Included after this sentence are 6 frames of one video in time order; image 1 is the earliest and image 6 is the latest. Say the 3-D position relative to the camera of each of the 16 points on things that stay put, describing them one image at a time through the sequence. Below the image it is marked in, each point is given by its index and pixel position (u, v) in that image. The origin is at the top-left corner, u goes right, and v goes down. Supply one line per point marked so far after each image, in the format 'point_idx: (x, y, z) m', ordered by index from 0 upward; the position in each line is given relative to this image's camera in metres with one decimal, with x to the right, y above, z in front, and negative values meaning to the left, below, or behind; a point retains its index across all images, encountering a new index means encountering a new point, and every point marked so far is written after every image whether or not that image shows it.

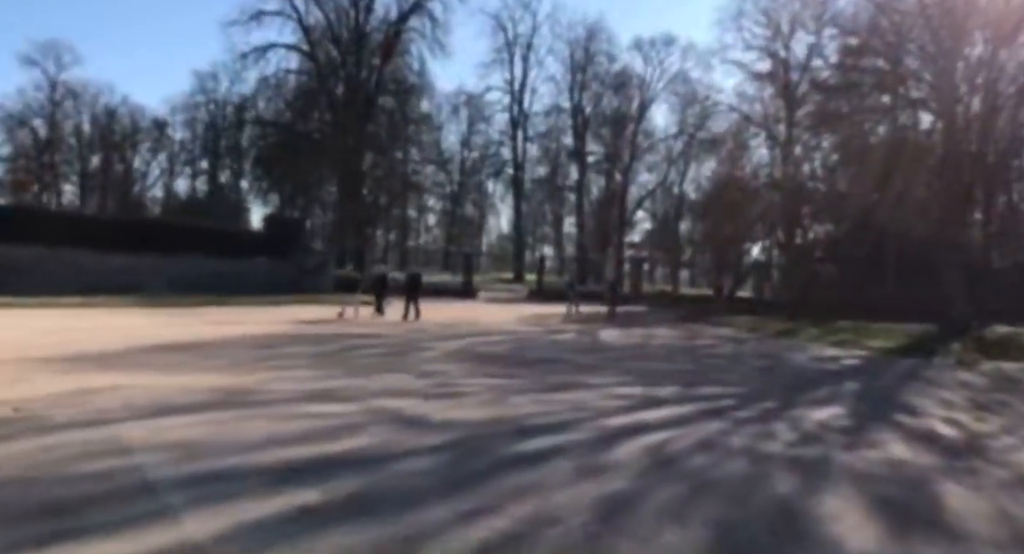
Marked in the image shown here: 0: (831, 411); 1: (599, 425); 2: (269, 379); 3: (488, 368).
0: (+5.0, -2.1, +11.5) m
1: (+1.1, -1.9, +9.3) m
2: (-3.5, -1.5, +10.7) m
3: (-0.5, -1.7, +13.3) m
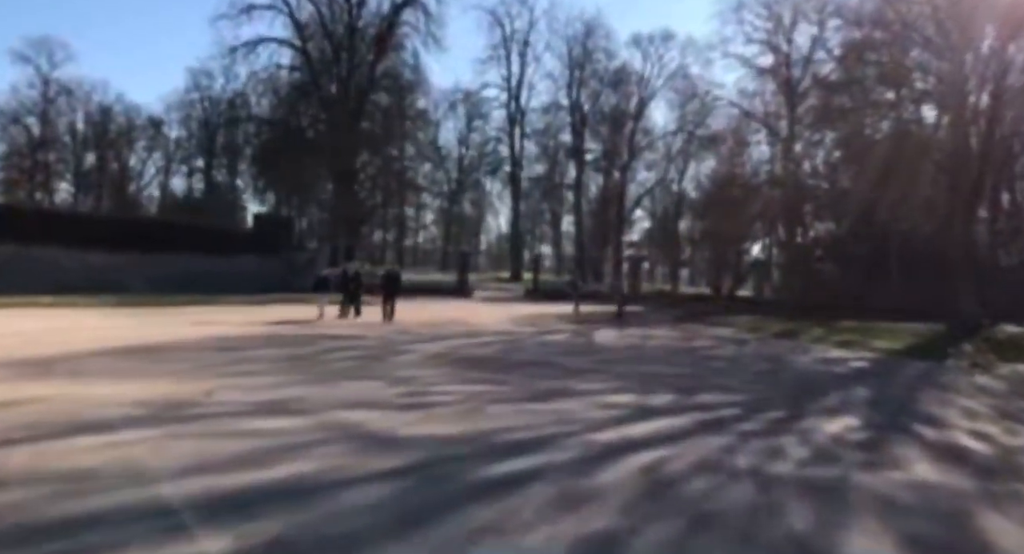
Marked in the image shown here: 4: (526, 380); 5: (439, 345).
0: (+4.8, -2.1, +10.5) m
1: (+0.8, -1.8, +8.2) m
2: (-3.8, -1.5, +9.6) m
3: (-0.7, -1.7, +12.3) m
4: (+0.2, -1.7, +12.3) m
5: (-1.7, -1.6, +17.0) m
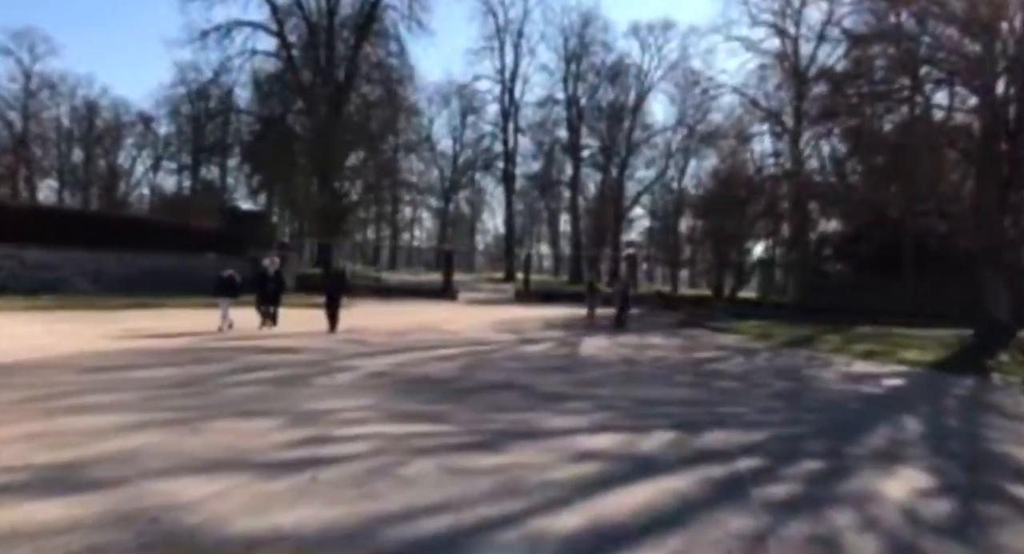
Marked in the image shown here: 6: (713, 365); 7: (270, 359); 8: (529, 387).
0: (+4.1, -2.1, +7.6) m
1: (+0.2, -1.9, +5.3) m
2: (-4.5, -1.5, +6.7) m
3: (-1.4, -1.7, +9.4) m
4: (-0.4, -1.7, +9.3) m
5: (-2.3, -1.6, +14.0) m
6: (+4.8, -2.1, +17.4) m
7: (-4.4, -1.5, +13.3) m
8: (+0.3, -1.8, +11.9) m
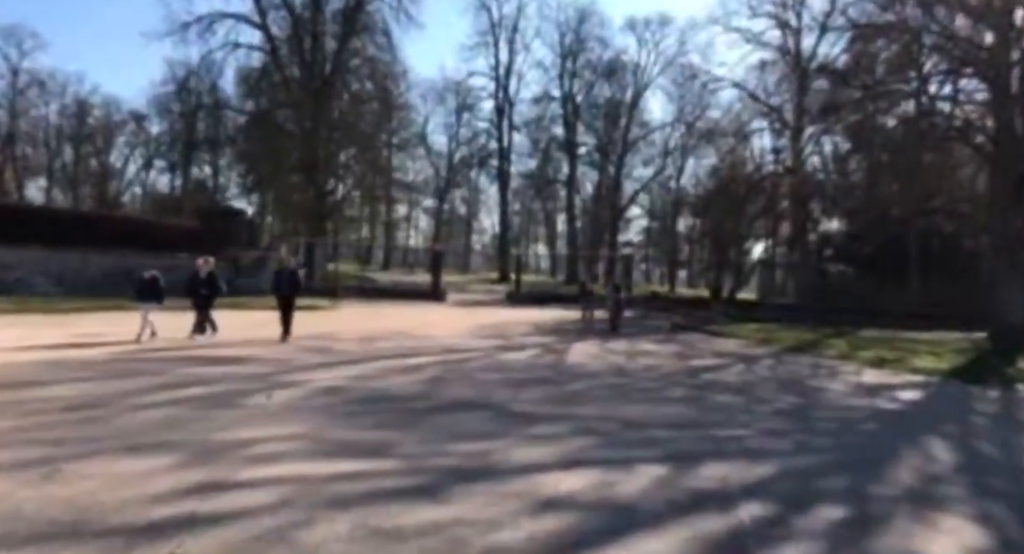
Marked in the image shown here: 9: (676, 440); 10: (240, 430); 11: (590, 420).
0: (+3.7, -2.1, +6.0) m
1: (-0.3, -1.9, +3.8) m
2: (-4.9, -1.5, +5.2) m
3: (-1.8, -1.7, +7.9) m
4: (-0.9, -1.8, +7.8) m
5: (-2.8, -1.6, +12.5) m
6: (+4.3, -2.1, +15.9) m
7: (-4.8, -1.5, +11.7) m
8: (-0.2, -1.8, +10.4) m
9: (+2.0, -2.0, +8.9) m
10: (-2.9, -1.6, +7.9) m
11: (+1.0, -1.9, +9.8) m
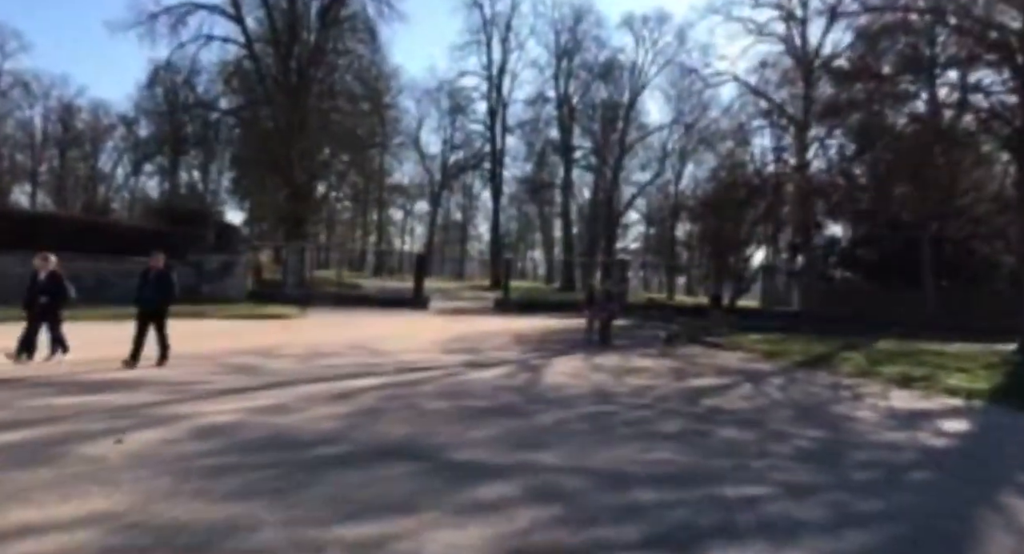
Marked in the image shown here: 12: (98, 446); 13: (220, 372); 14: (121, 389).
0: (+3.0, -2.1, +3.5) m
1: (-0.9, -1.9, +1.3) m
2: (-5.5, -1.5, +2.7) m
3: (-2.5, -1.7, +5.3) m
4: (-1.5, -1.8, +5.3) m
5: (-3.4, -1.7, +10.0) m
6: (+3.7, -2.2, +13.3) m
7: (-5.5, -1.6, +9.2) m
8: (-0.8, -1.9, +7.9) m
9: (+1.4, -2.0, +6.4) m
10: (-3.5, -1.6, +5.4) m
11: (+0.4, -1.9, +7.3) m
12: (-3.9, -1.6, +7.0) m
13: (-5.0, -1.6, +12.9) m
14: (-5.6, -1.6, +10.6) m
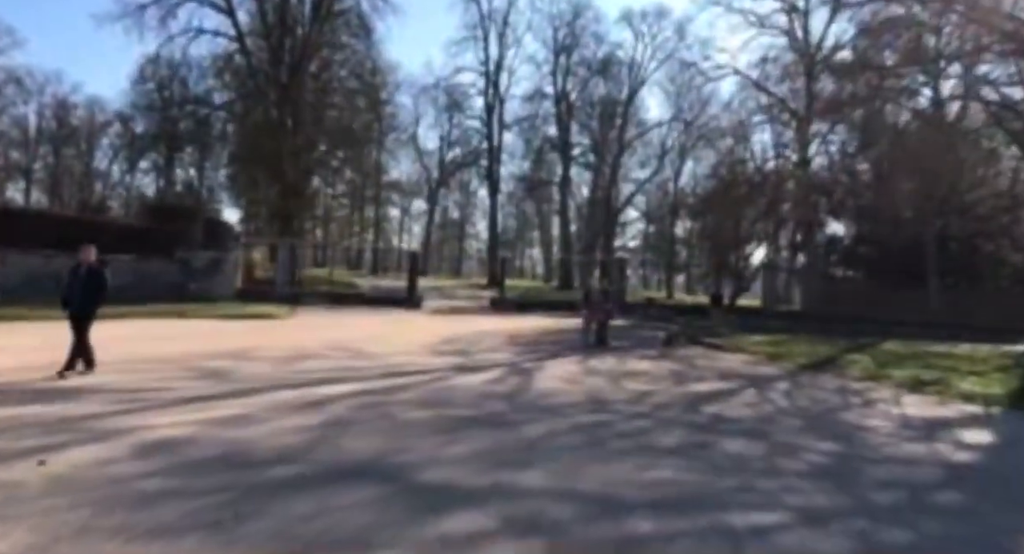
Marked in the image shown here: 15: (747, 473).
0: (+2.8, -2.1, +2.7) m
1: (-1.1, -1.9, +0.4) m
2: (-5.7, -1.5, +1.8) m
3: (-2.6, -1.7, +4.5) m
4: (-1.7, -1.8, +4.5) m
5: (-3.6, -1.7, +9.1) m
6: (+3.5, -2.2, +12.5) m
7: (-5.7, -1.5, +8.4) m
8: (-1.0, -1.8, +7.0) m
9: (+1.2, -2.0, +5.6) m
10: (-3.7, -1.6, +4.6) m
11: (+0.2, -1.9, +6.4) m
12: (-4.1, -1.6, +6.2) m
13: (-5.2, -1.6, +12.0) m
14: (-5.8, -1.5, +9.7) m
15: (+2.6, -2.1, +8.1) m
